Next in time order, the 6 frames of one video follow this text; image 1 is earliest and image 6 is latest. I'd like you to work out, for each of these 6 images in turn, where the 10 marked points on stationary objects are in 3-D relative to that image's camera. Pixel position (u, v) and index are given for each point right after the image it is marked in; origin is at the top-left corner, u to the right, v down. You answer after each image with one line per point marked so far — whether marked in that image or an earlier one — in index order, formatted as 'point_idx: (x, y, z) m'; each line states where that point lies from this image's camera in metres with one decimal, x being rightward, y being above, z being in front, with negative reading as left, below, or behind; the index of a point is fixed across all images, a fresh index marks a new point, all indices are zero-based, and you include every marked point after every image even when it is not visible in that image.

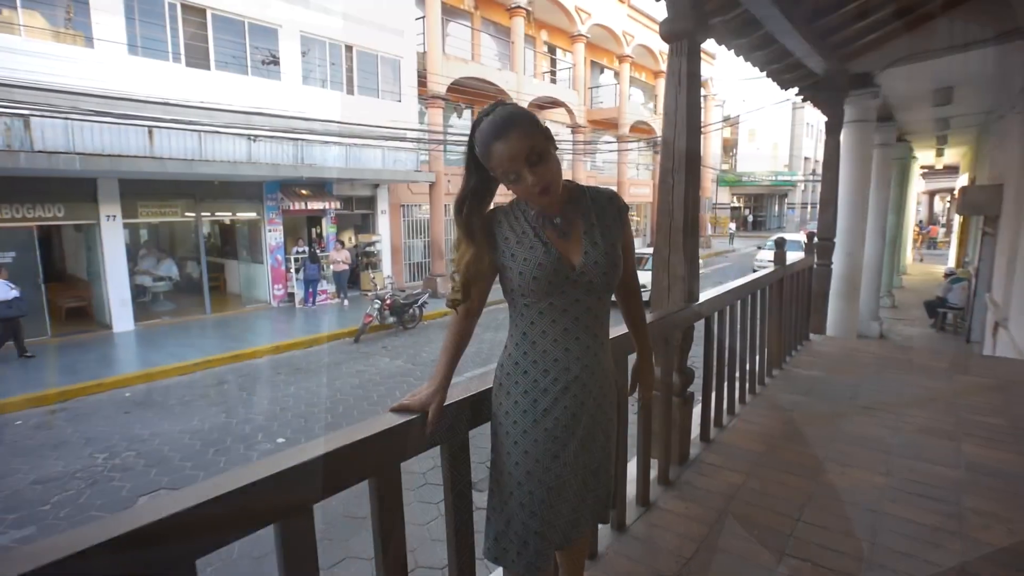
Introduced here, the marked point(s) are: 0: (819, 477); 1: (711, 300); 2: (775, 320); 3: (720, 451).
0: (+1.4, -0.8, +2.4) m
1: (+1.0, -0.1, +2.7) m
2: (+1.9, -0.2, +3.8) m
3: (+1.0, -0.8, +2.7) m
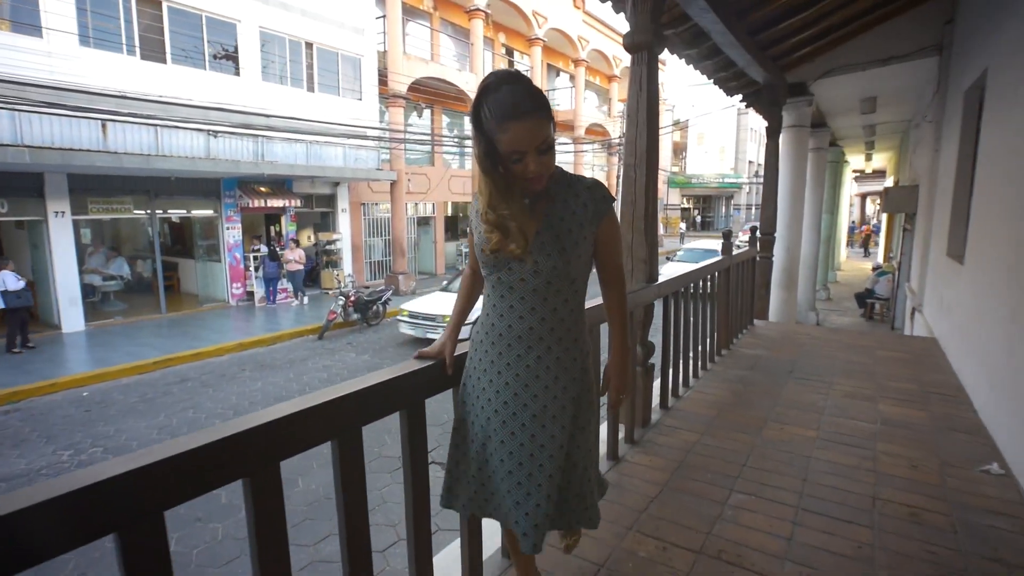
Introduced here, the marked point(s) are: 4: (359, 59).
0: (+1.3, -0.7, +2.8) m
1: (+0.9, 0.0, +3.0) m
2: (+1.7, -0.1, +4.2) m
3: (+0.9, -0.7, +3.1) m
4: (-3.4, +5.1, +11.9) m
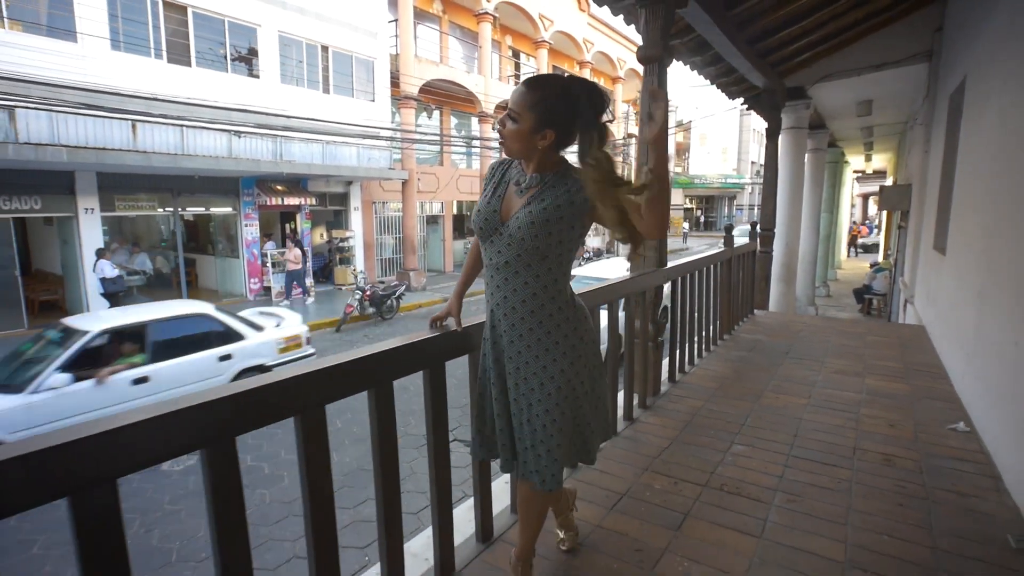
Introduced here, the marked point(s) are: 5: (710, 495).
0: (+1.4, -0.7, +3.1) m
1: (+1.0, +0.1, +3.4) m
2: (+1.8, 0.0, +4.6) m
3: (+1.1, -0.6, +3.4) m
4: (-3.2, +5.2, +12.2) m
5: (+0.8, -0.8, +2.1) m
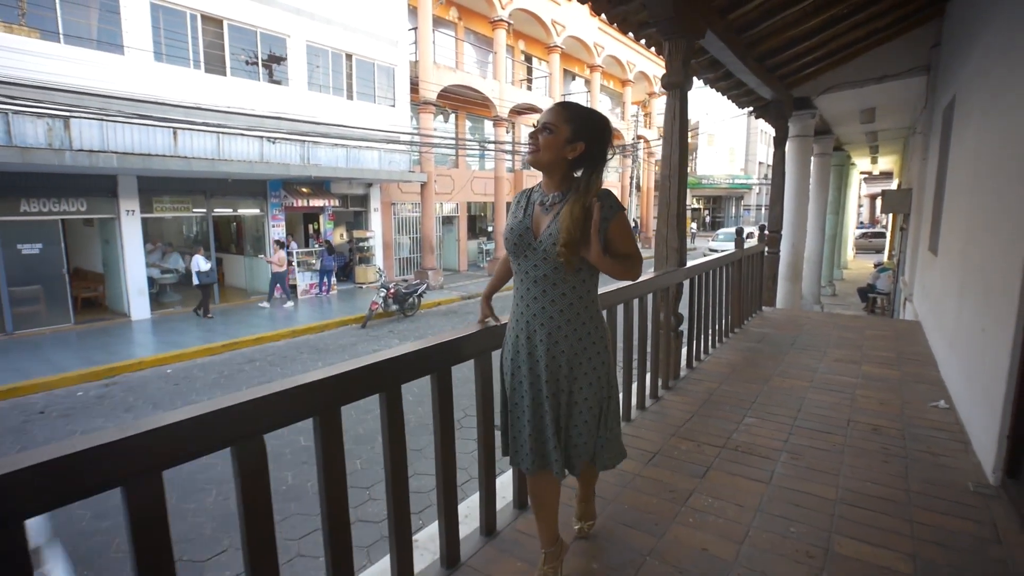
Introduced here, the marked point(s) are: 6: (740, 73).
0: (+1.7, -0.6, +3.6) m
1: (+1.3, +0.2, +3.8) m
2: (+2.1, 0.0, +5.0) m
3: (+1.4, -0.6, +3.9) m
4: (-2.8, +5.2, +12.7) m
5: (+1.0, -0.8, +2.6) m
6: (+2.2, +2.1, +5.2) m
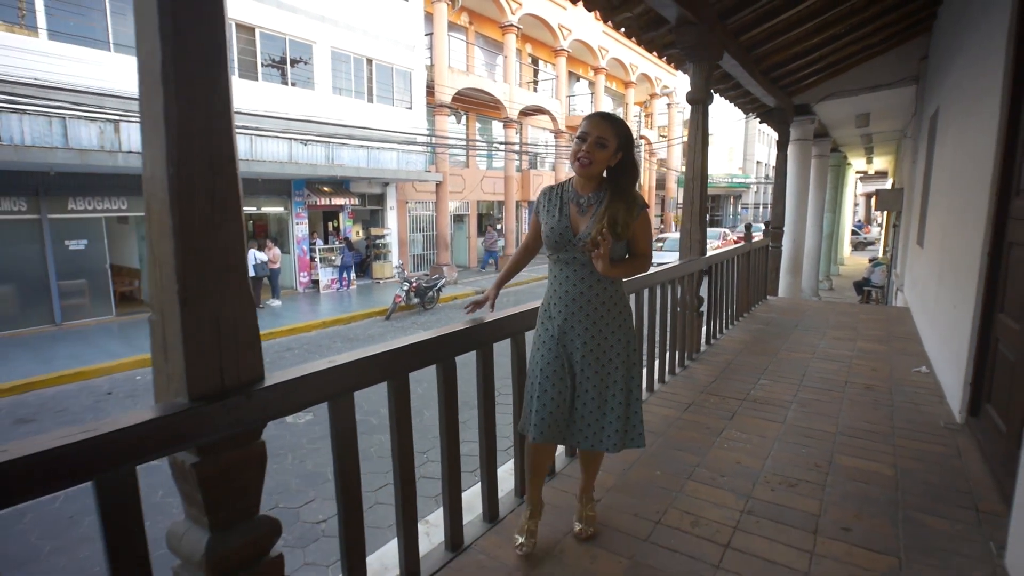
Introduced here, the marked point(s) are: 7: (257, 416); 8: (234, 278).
0: (+2.1, -0.5, +4.2) m
1: (+1.7, +0.3, +4.4) m
2: (+2.4, +0.1, +5.6) m
3: (+1.7, -0.5, +4.5) m
4: (-2.5, +5.4, +13.3) m
5: (+1.4, -0.7, +3.2) m
6: (+2.6, +2.2, +5.8) m
7: (-0.6, -0.3, +1.3) m
8: (-0.6, 0.0, +1.2) m
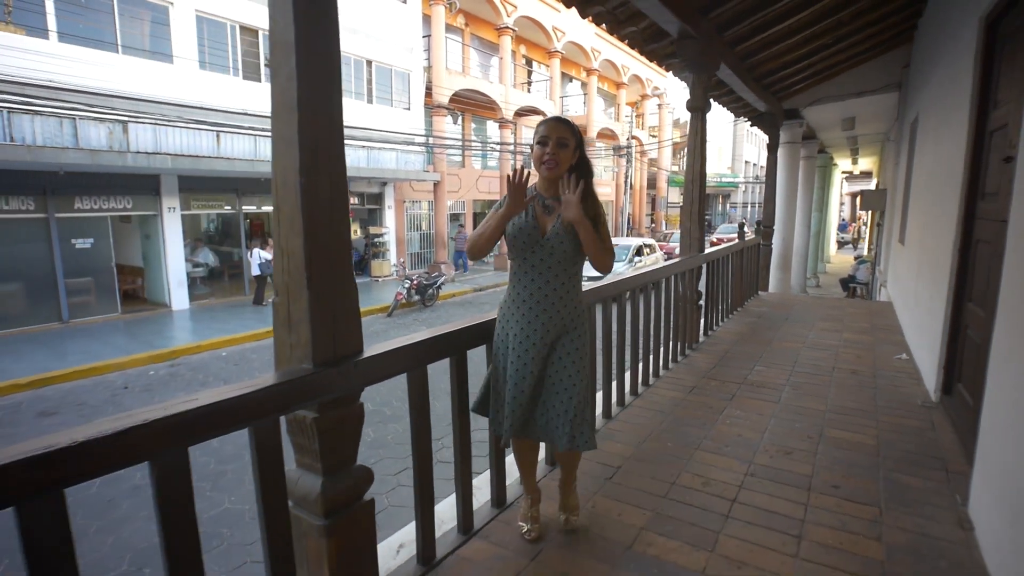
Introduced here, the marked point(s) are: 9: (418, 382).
0: (+2.2, -0.5, +4.5) m
1: (+1.8, +0.3, +4.8) m
2: (+2.5, +0.2, +5.9) m
3: (+1.8, -0.5, +4.8) m
4: (-2.6, +5.4, +13.5) m
5: (+1.5, -0.6, +3.5) m
6: (+2.6, +2.3, +6.1) m
7: (-0.4, -0.3, +1.5) m
8: (-0.5, +0.1, +1.5) m
9: (-0.3, -0.3, +1.8) m
